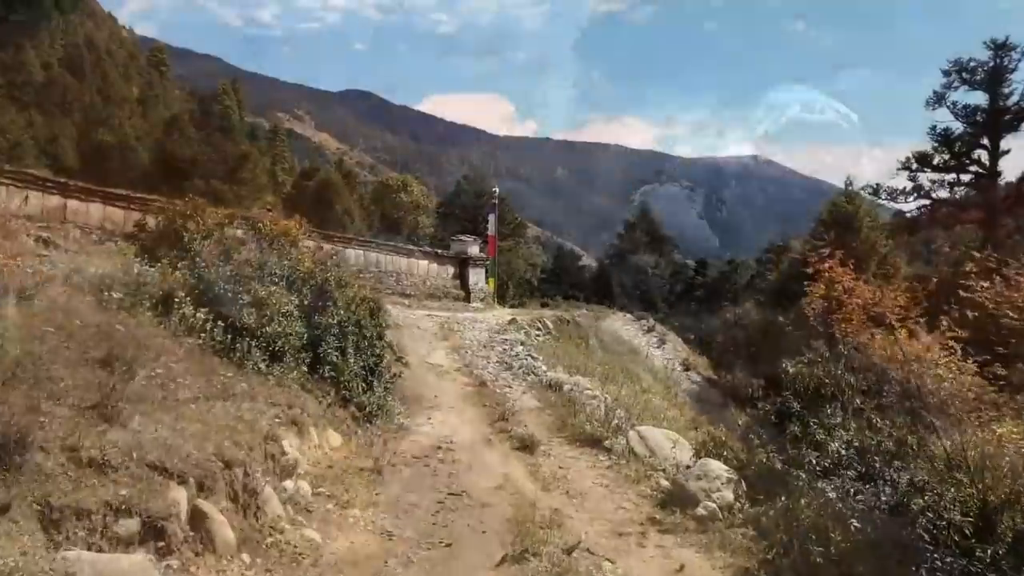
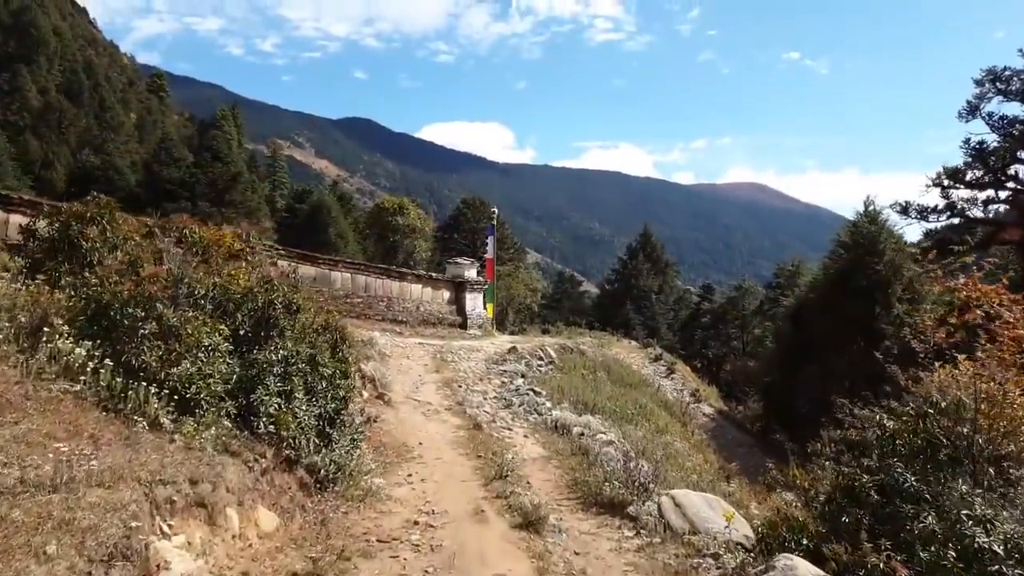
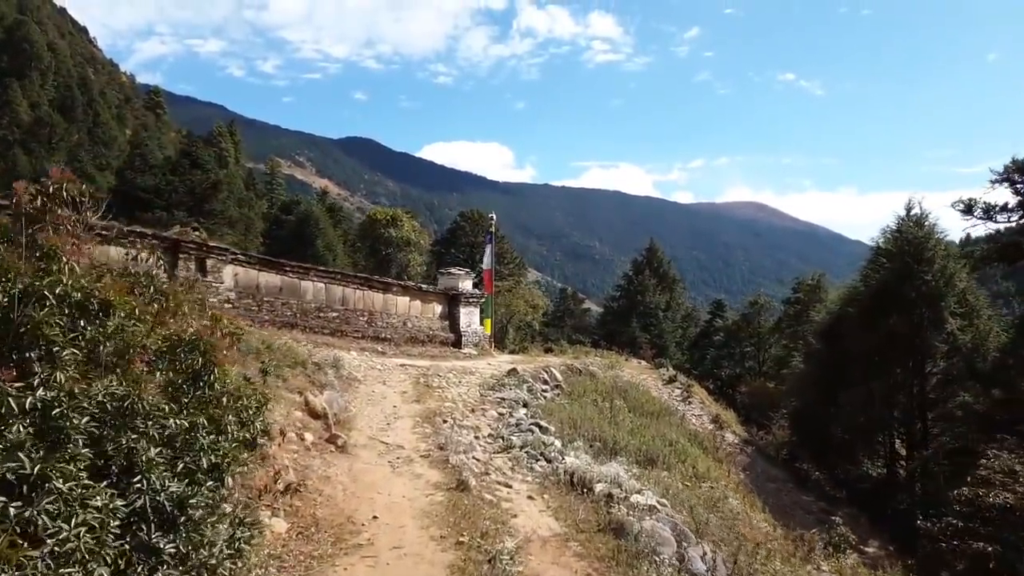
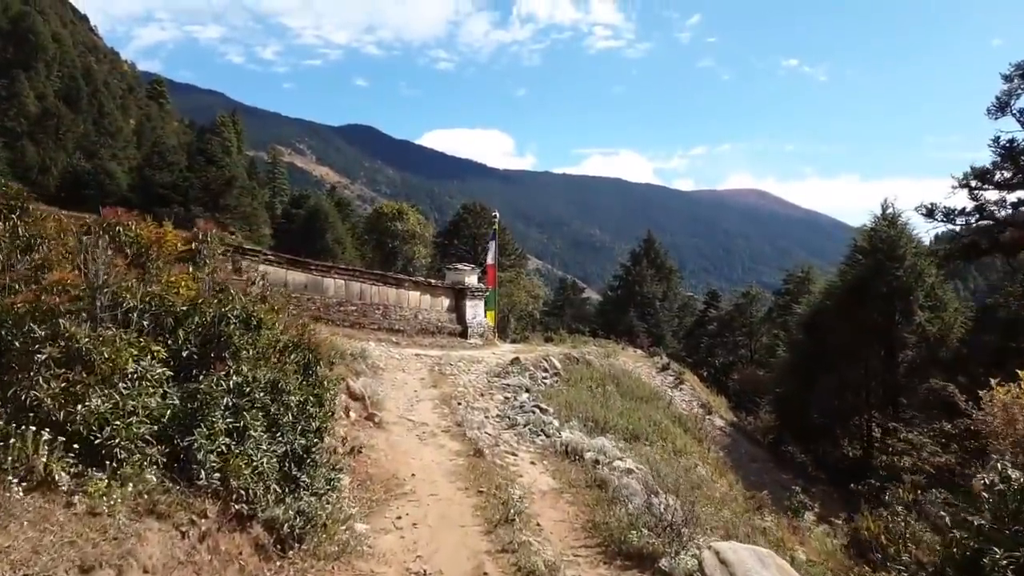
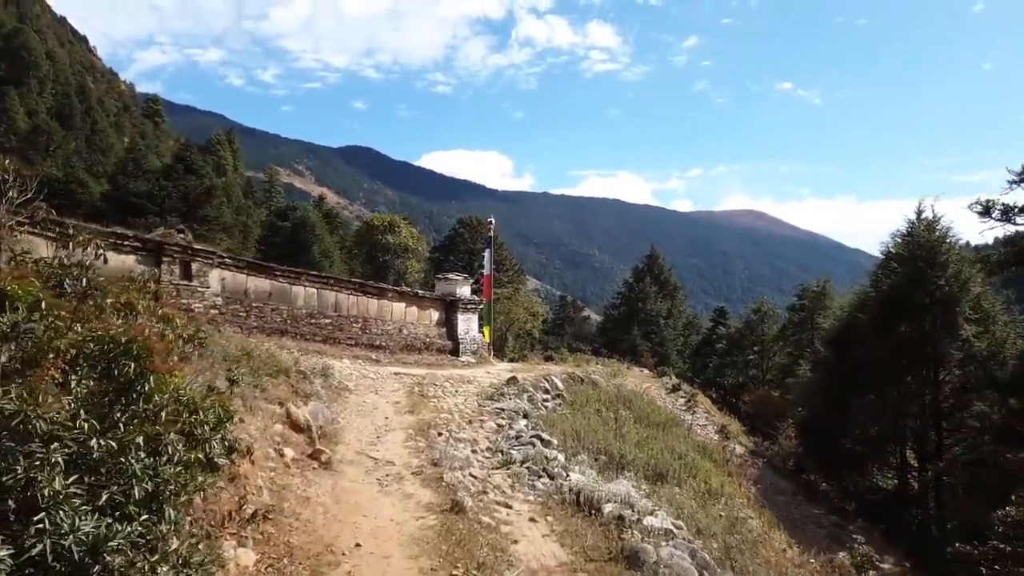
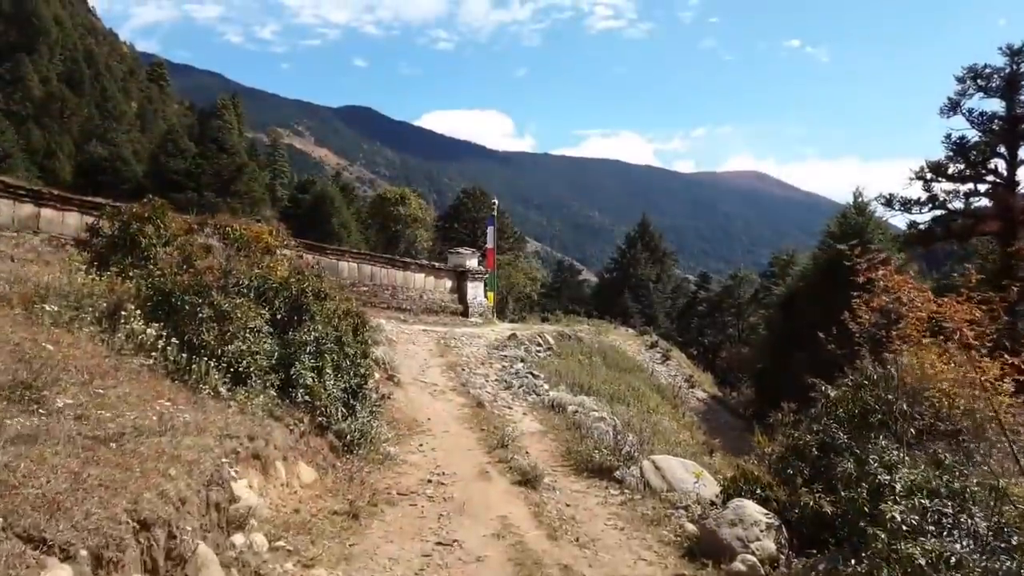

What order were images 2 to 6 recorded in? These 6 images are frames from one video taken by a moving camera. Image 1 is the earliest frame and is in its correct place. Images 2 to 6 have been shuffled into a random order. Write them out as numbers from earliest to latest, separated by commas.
6, 2, 4, 3, 5
